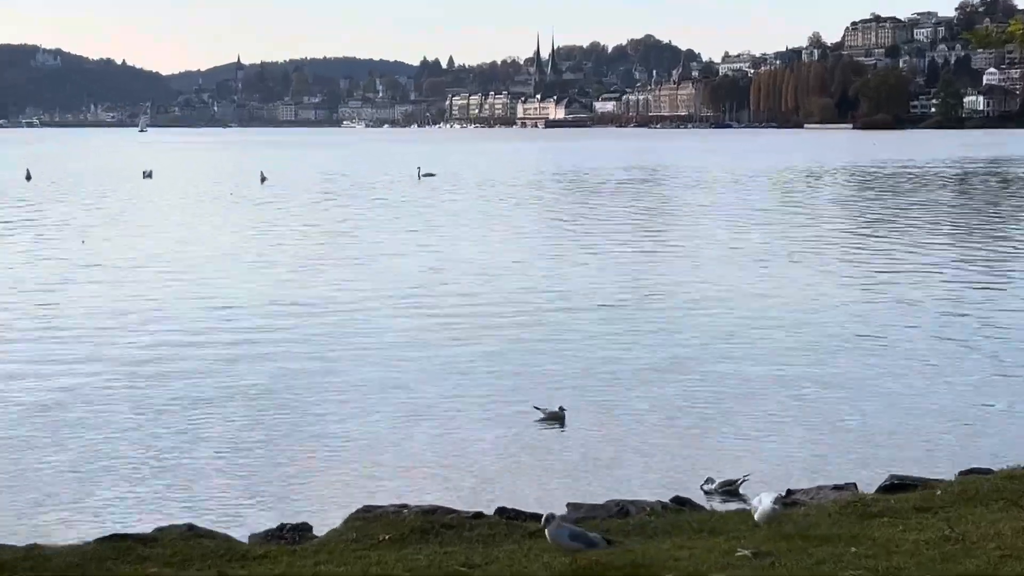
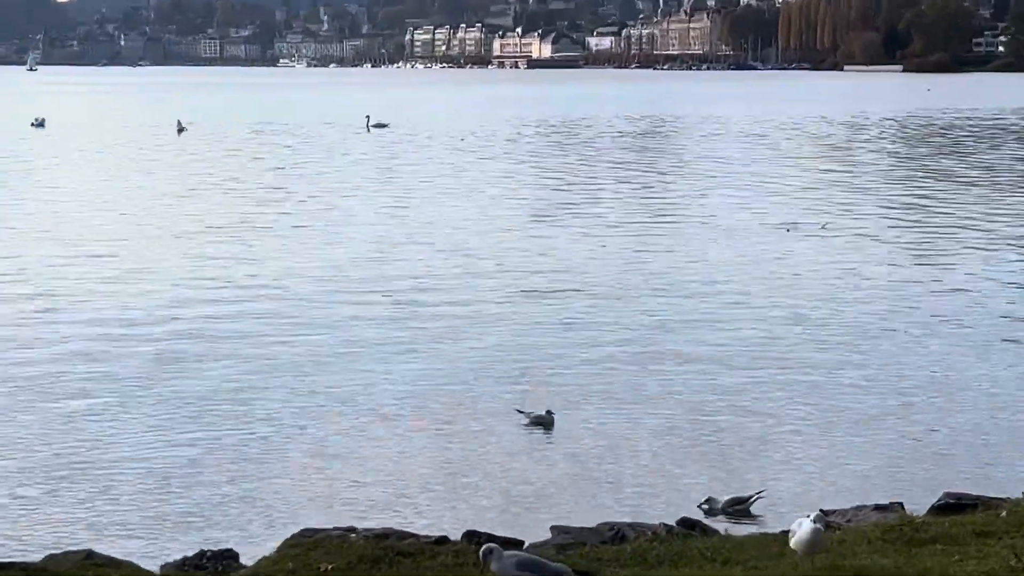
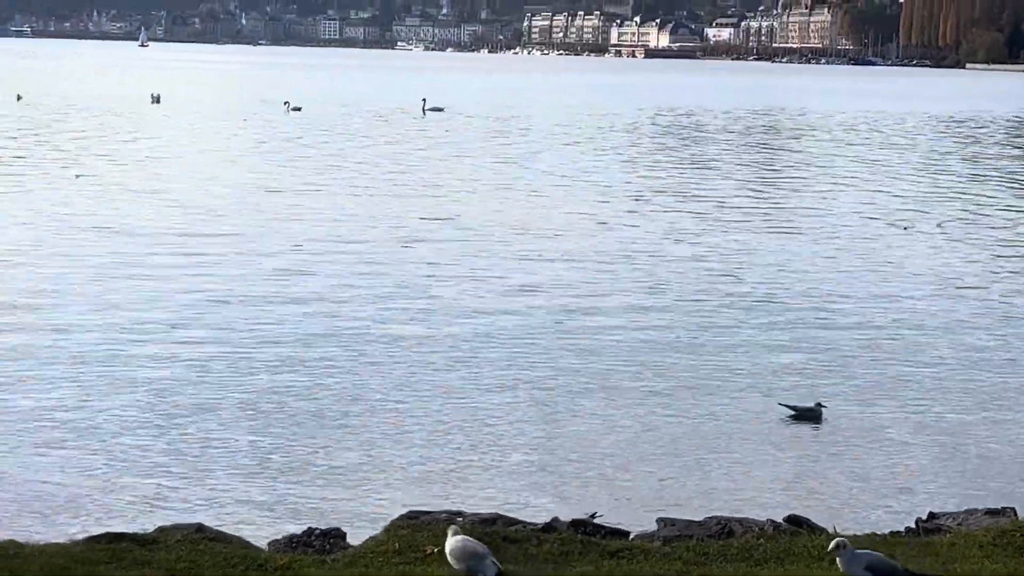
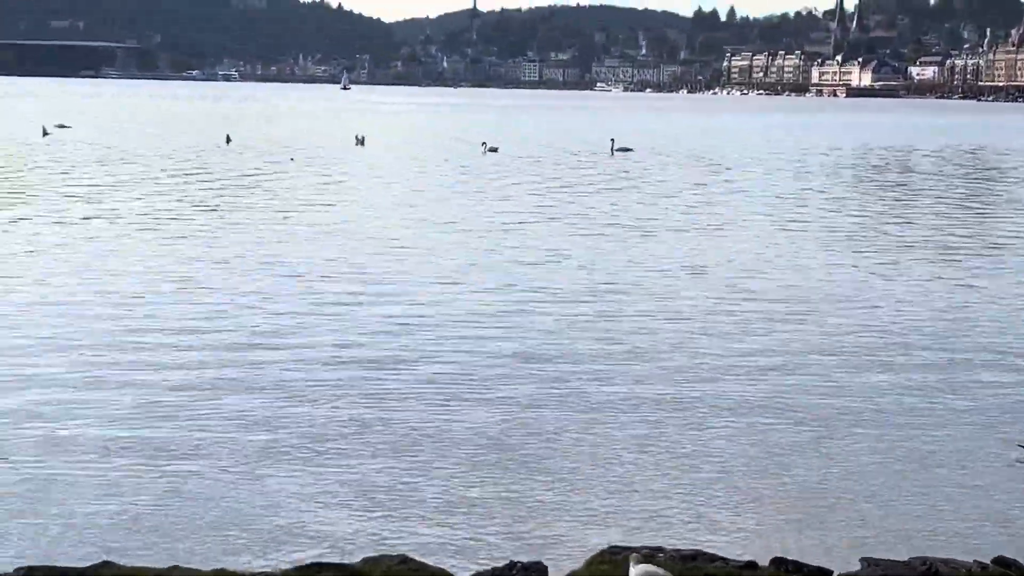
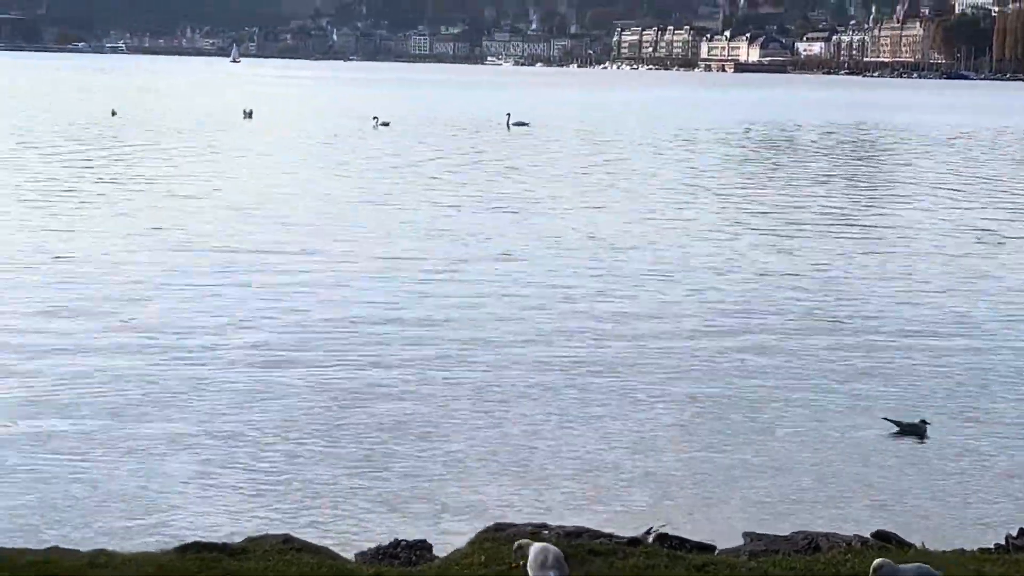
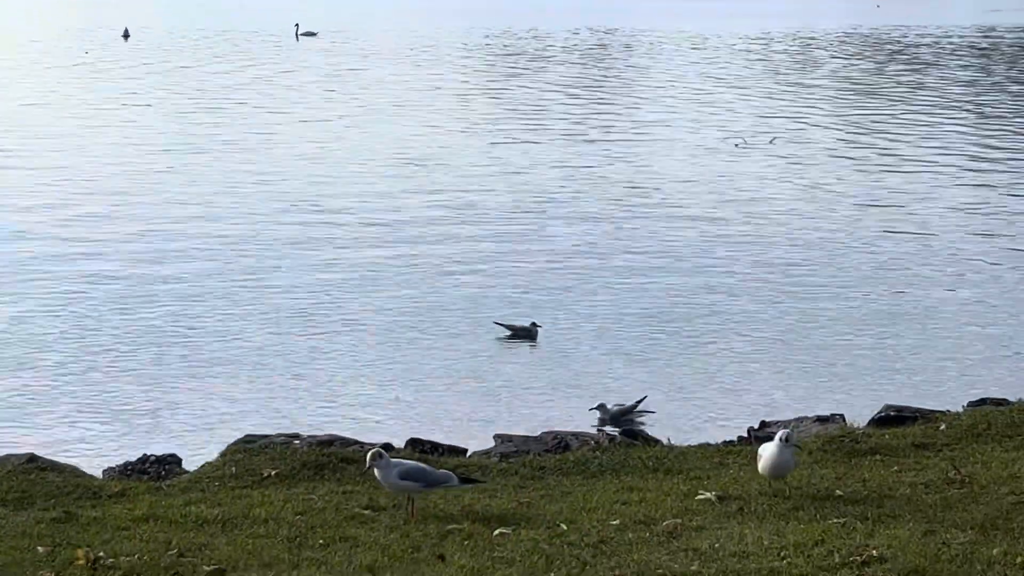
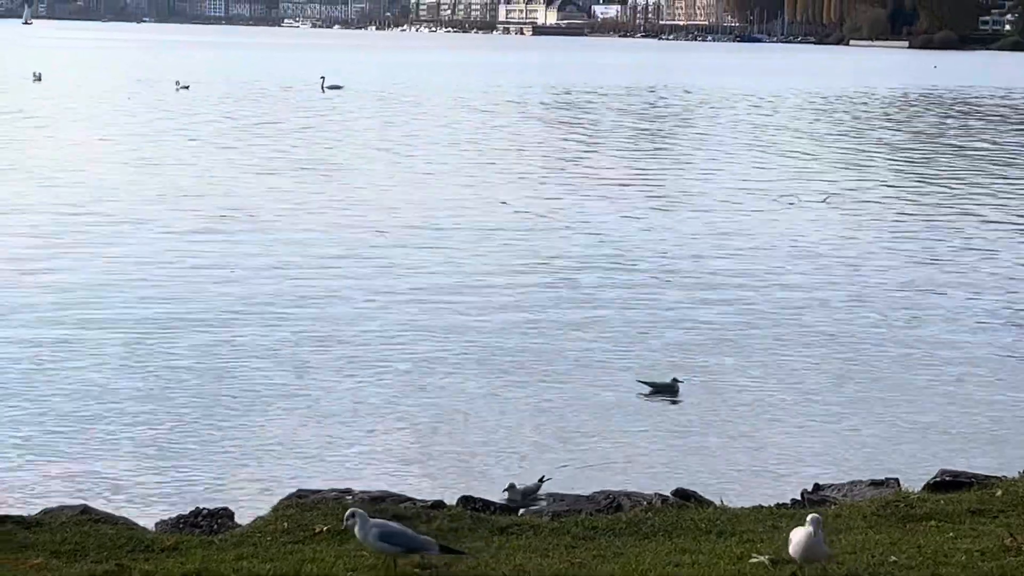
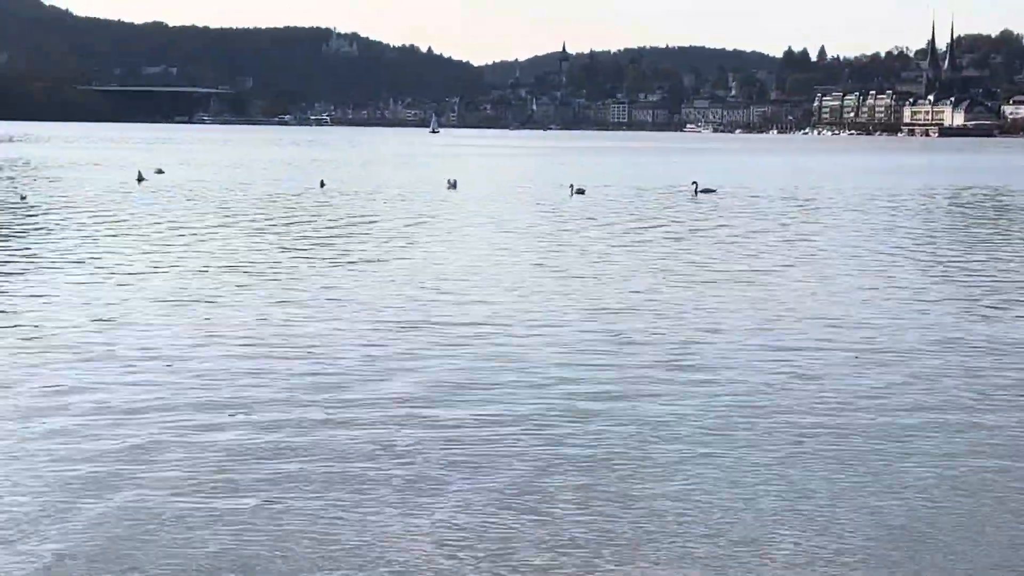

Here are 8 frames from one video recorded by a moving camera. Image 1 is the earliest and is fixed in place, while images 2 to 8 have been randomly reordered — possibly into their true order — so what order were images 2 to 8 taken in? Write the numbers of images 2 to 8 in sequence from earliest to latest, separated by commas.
2, 6, 7, 3, 5, 4, 8
